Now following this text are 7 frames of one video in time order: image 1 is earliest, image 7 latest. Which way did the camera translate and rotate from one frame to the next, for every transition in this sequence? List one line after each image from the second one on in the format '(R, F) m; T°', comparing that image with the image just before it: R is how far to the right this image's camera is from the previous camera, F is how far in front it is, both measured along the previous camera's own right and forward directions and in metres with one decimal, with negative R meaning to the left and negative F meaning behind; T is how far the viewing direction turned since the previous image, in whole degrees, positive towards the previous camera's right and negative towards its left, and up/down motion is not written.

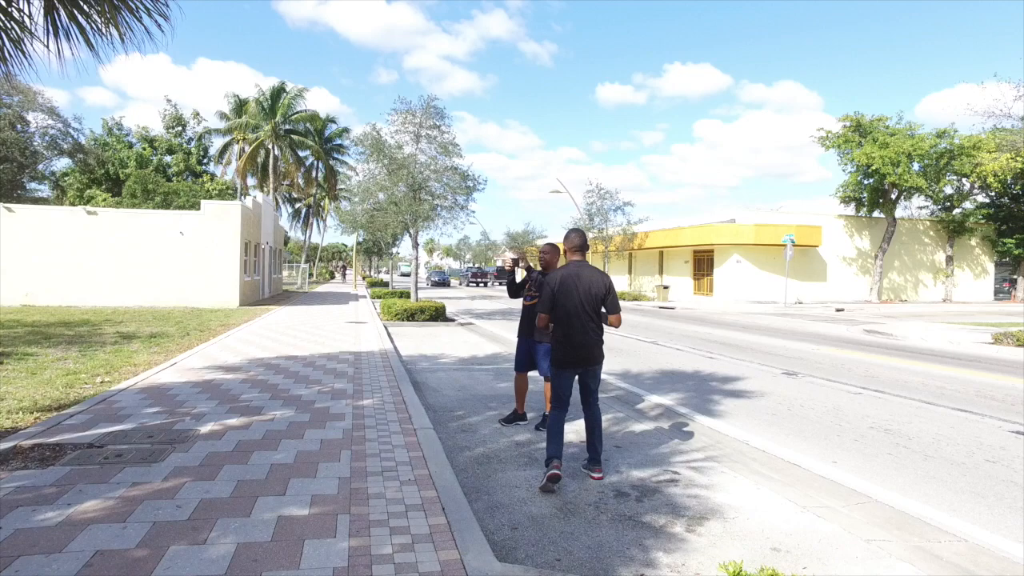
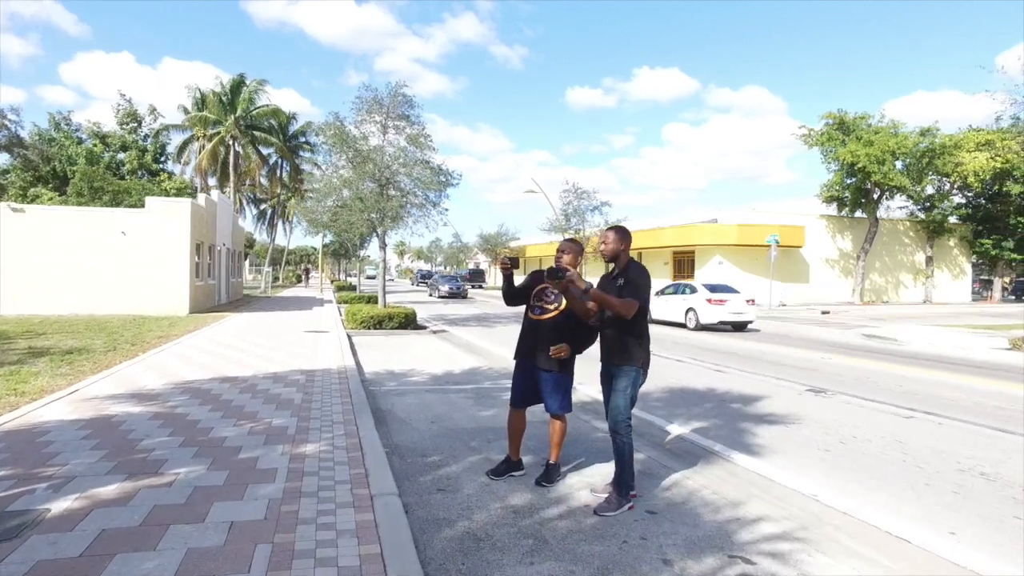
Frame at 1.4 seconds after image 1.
(-0.2, +1.7) m; +3°
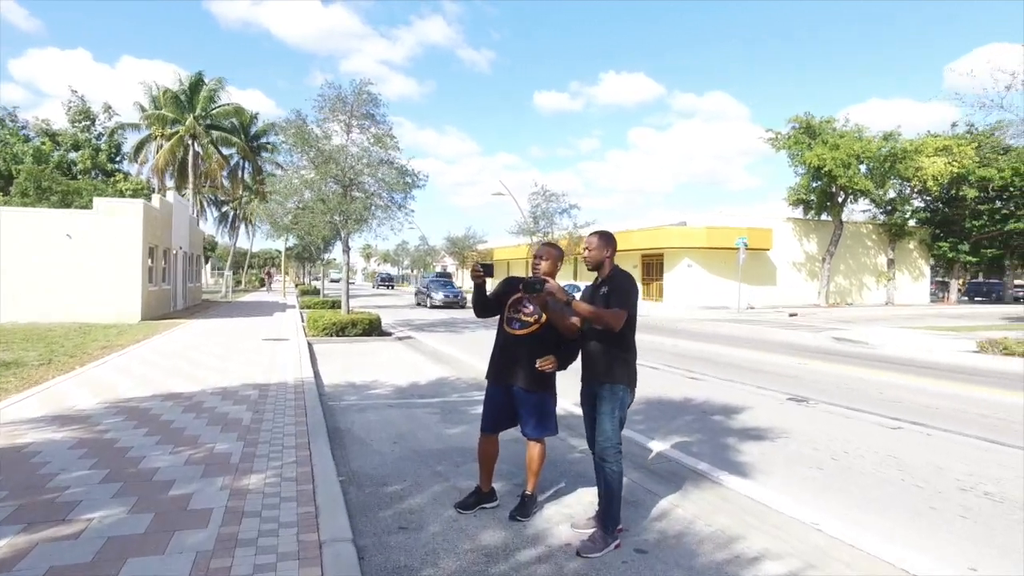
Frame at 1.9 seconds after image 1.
(0.0, +0.5) m; +3°
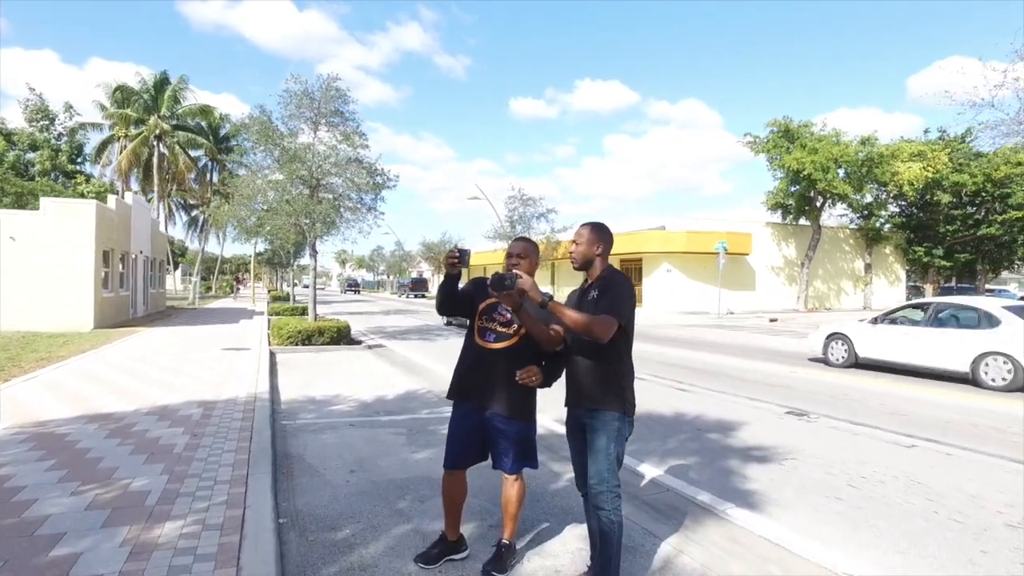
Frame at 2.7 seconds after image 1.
(0.0, +0.8) m; +2°
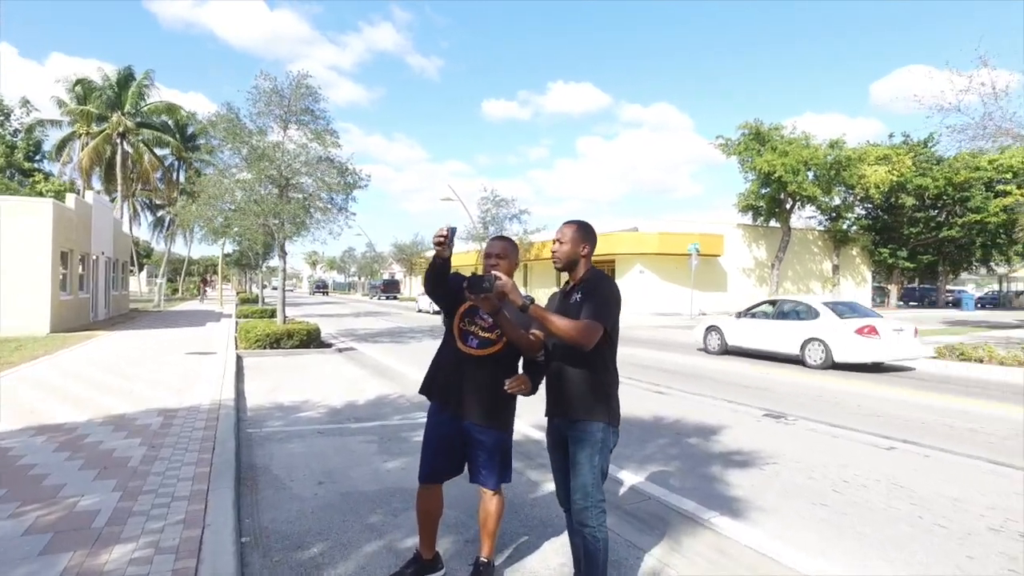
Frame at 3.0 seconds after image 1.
(0.0, +0.2) m; +2°
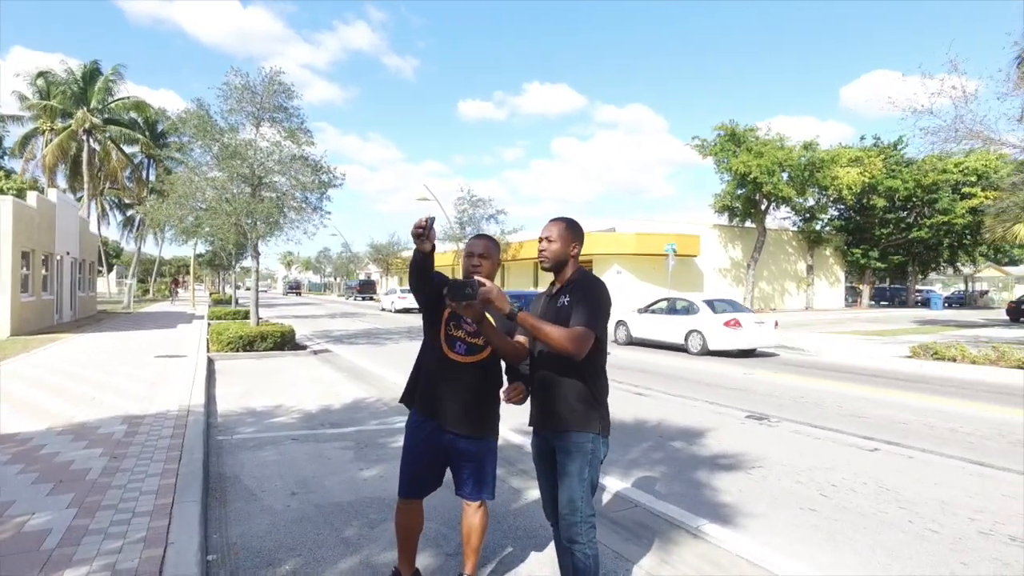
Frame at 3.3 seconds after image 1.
(0.0, +0.2) m; +2°
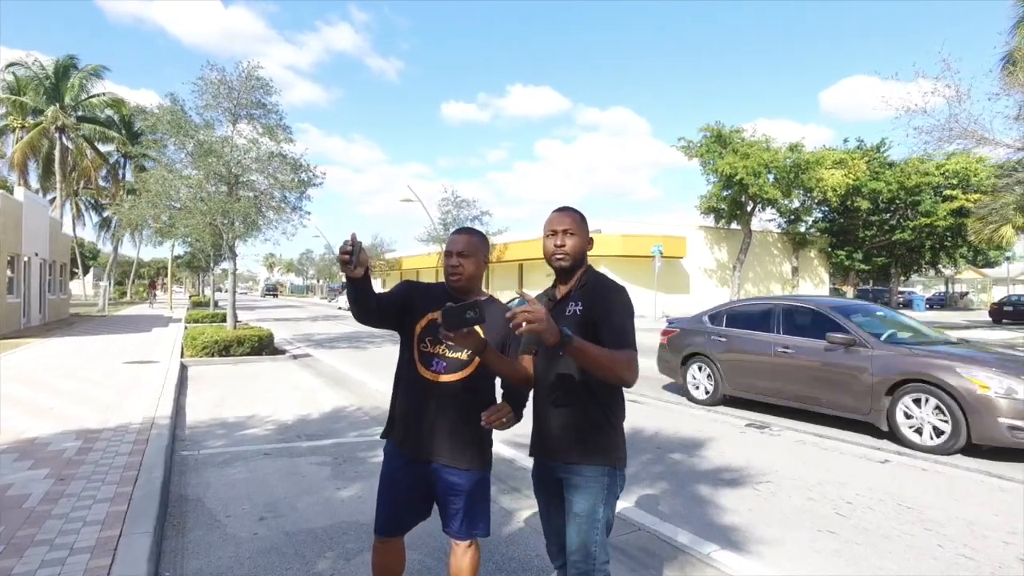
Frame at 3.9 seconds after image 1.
(-0.1, +0.5) m; +1°
